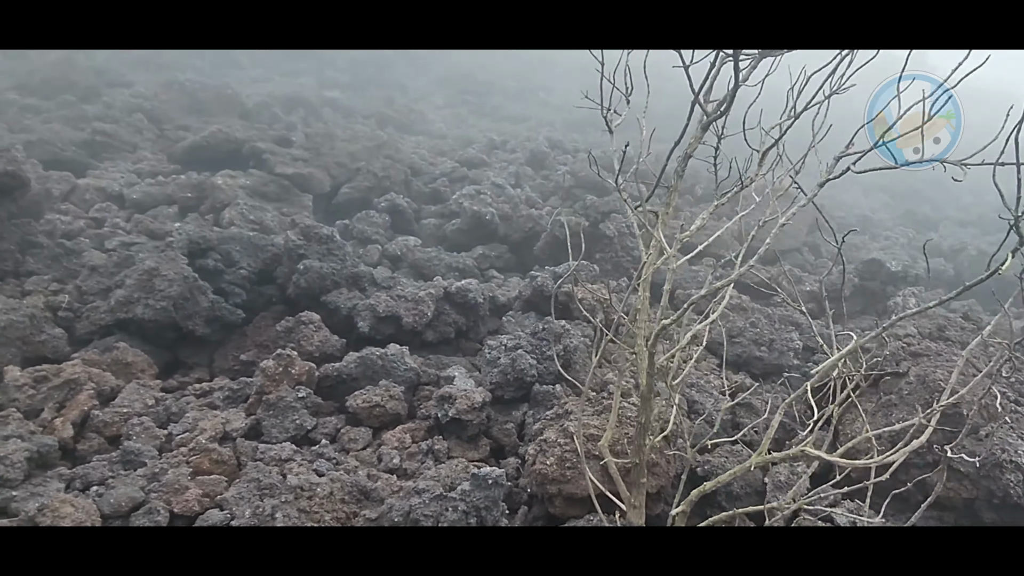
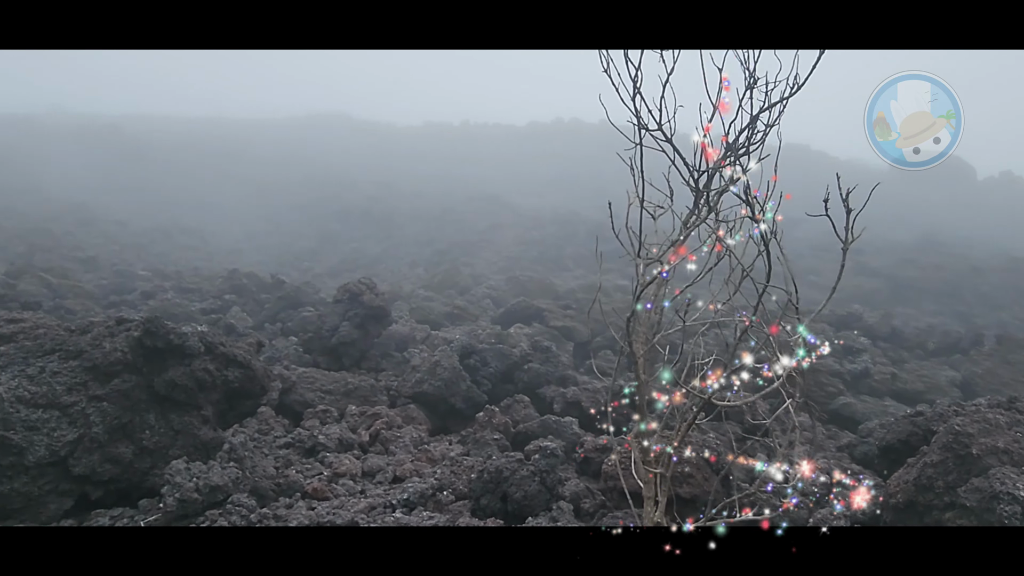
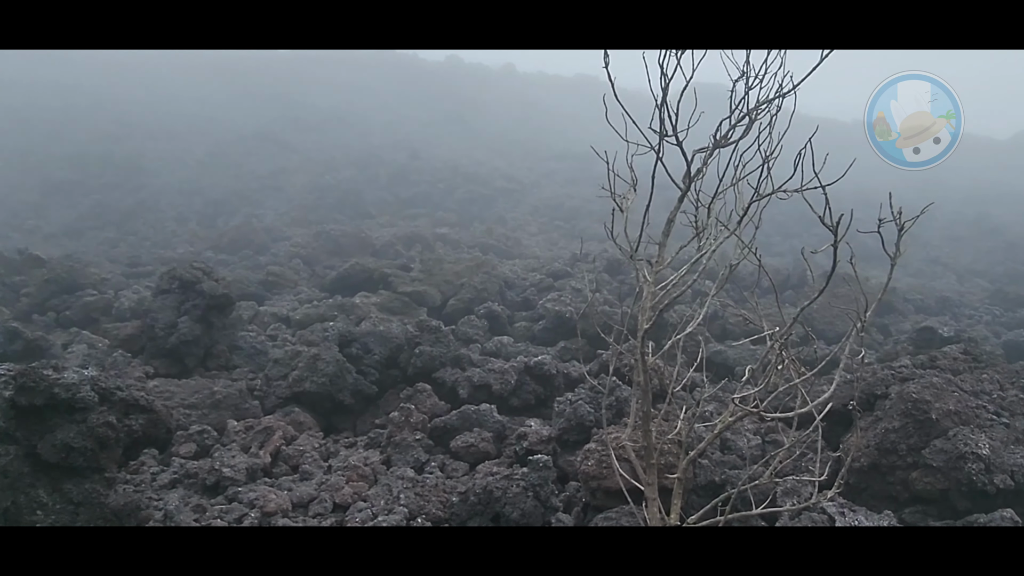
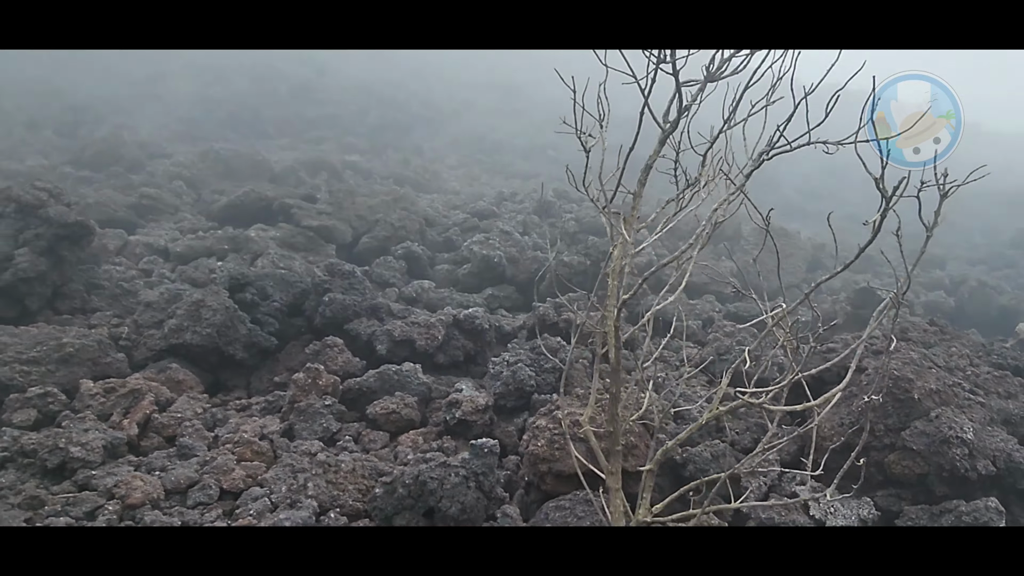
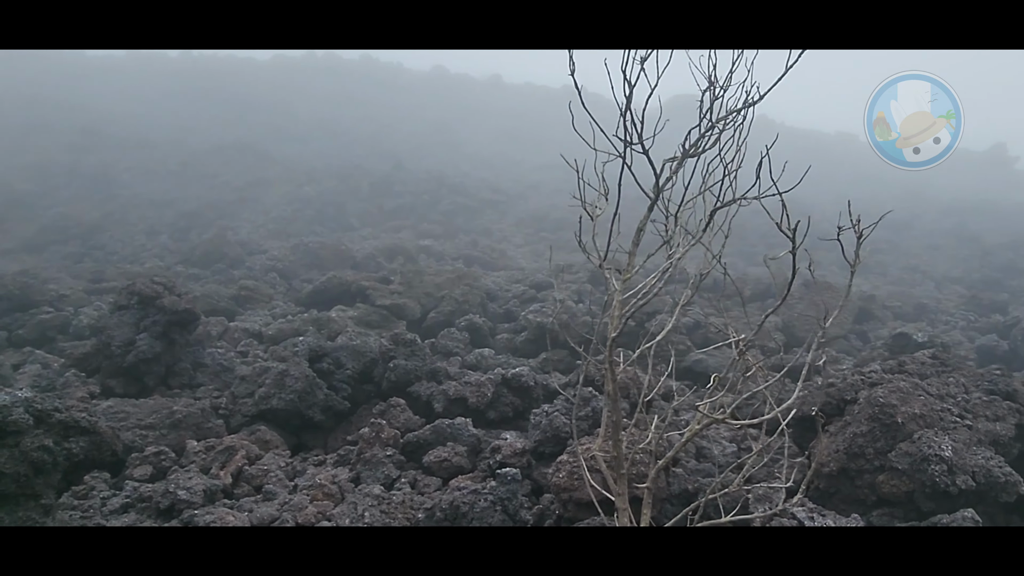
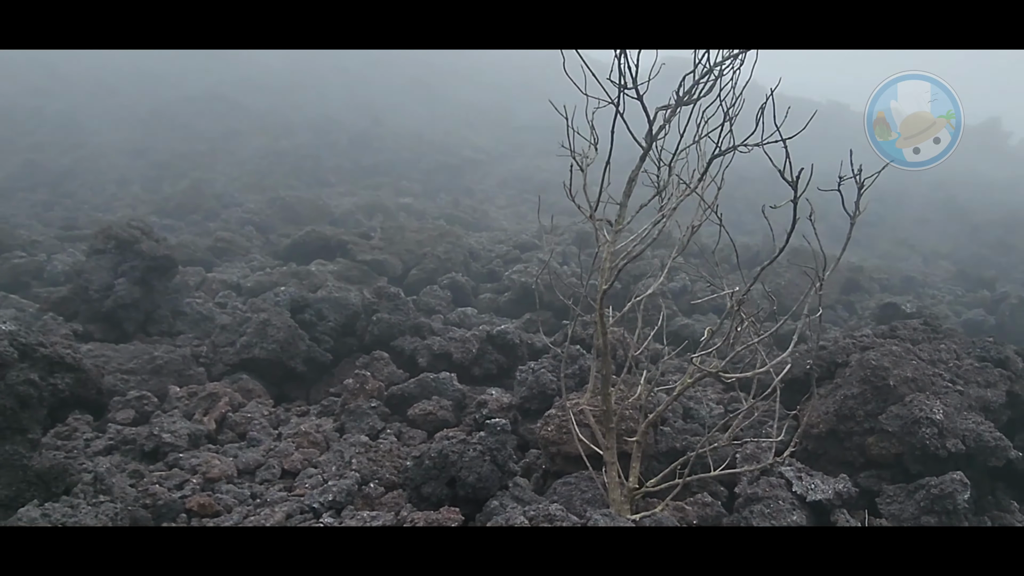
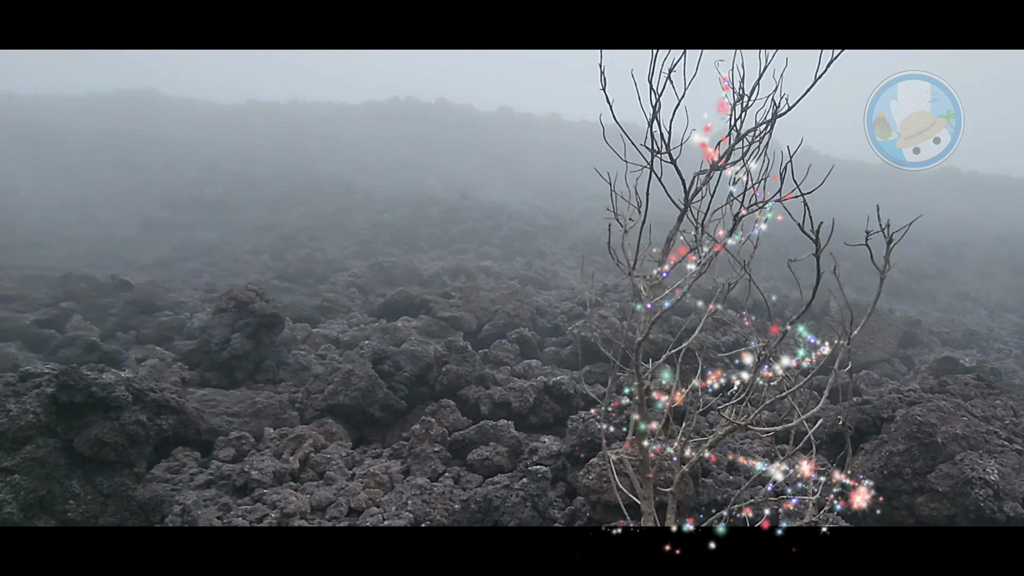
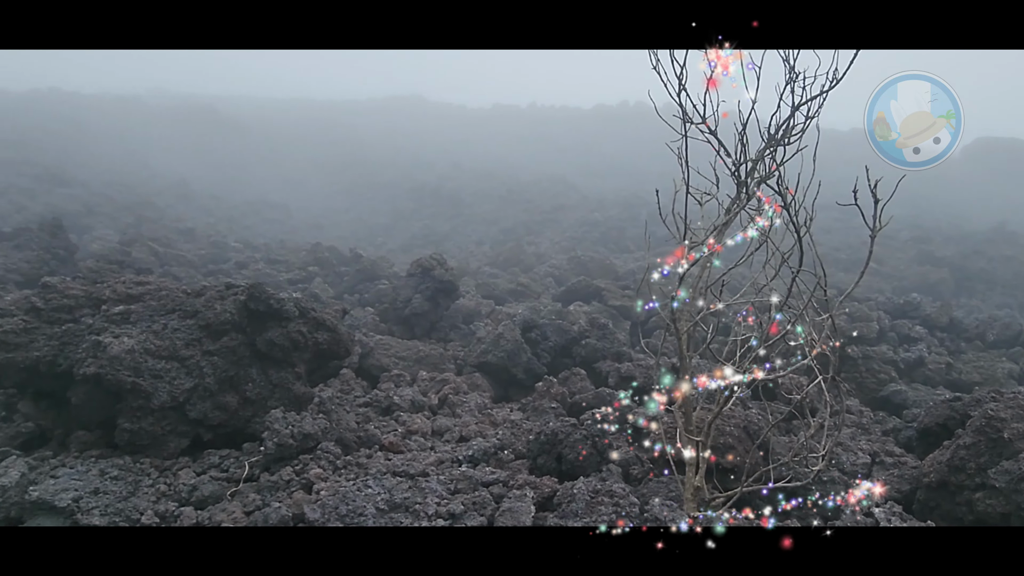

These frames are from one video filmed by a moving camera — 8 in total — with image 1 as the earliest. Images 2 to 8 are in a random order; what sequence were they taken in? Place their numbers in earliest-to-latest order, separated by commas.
4, 6, 3, 5, 7, 2, 8
